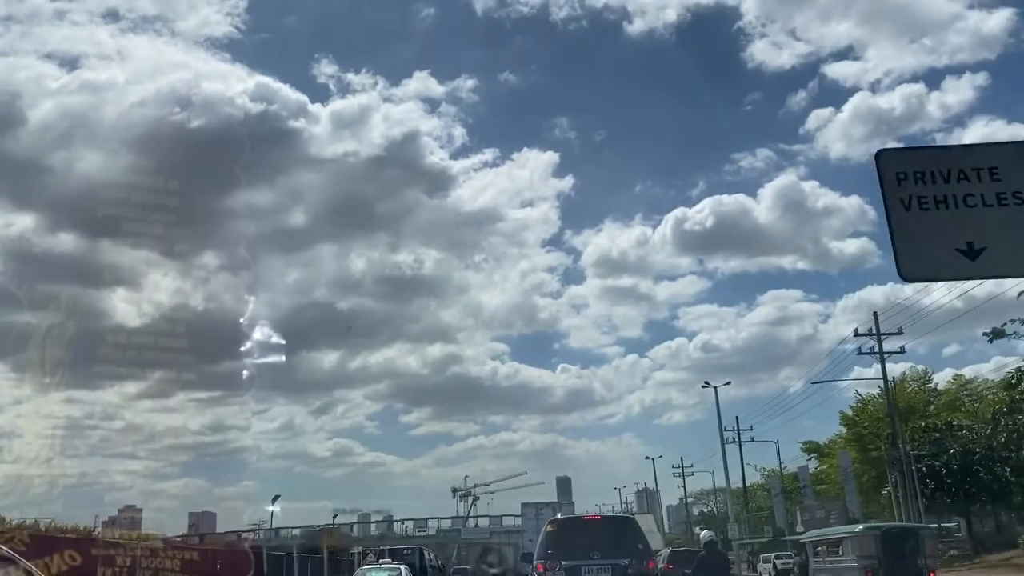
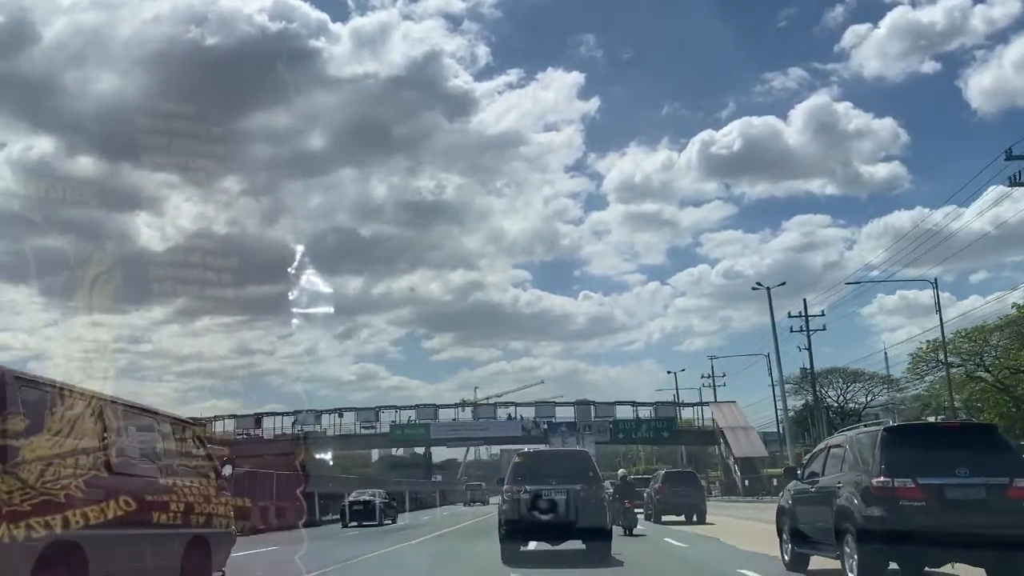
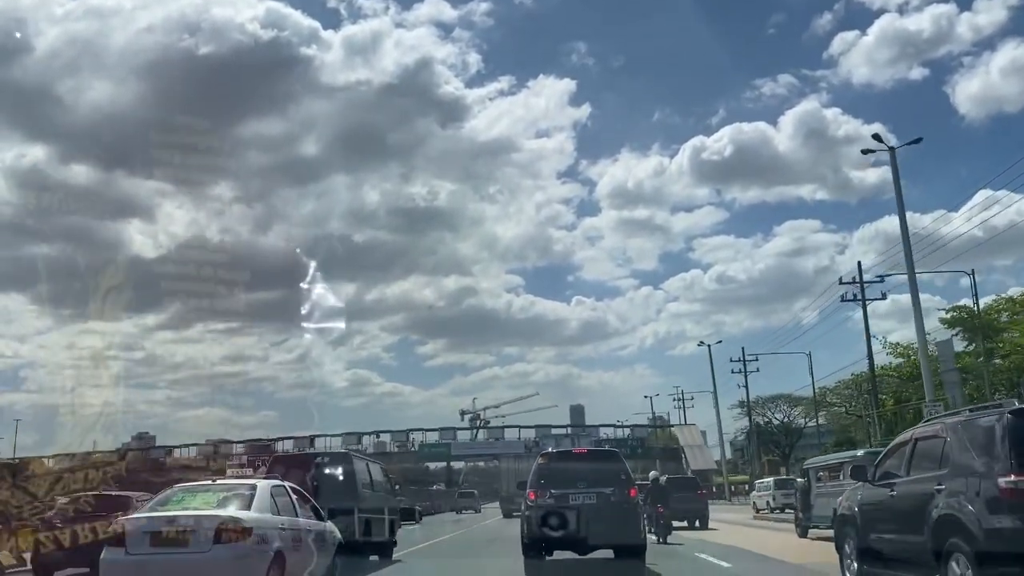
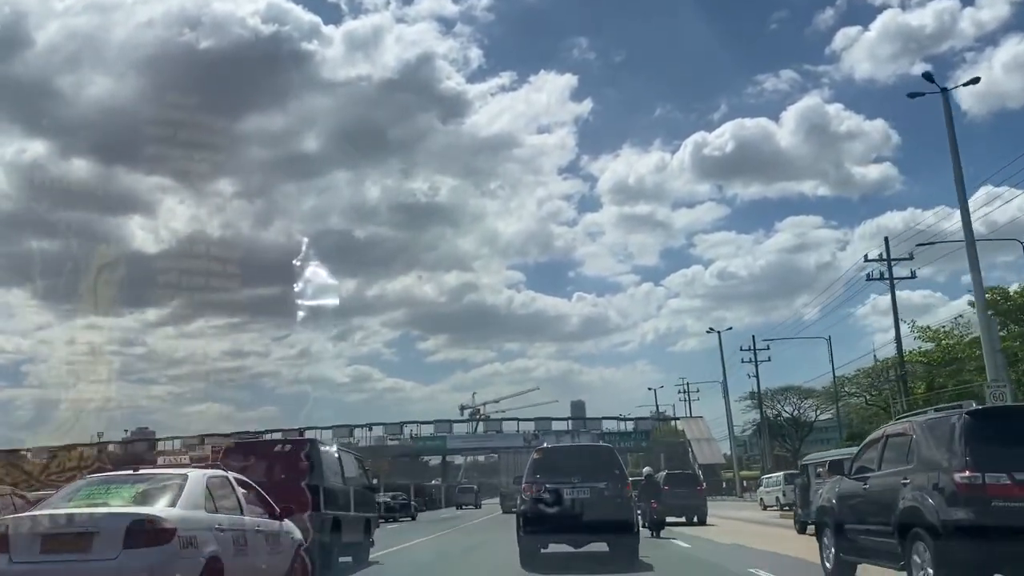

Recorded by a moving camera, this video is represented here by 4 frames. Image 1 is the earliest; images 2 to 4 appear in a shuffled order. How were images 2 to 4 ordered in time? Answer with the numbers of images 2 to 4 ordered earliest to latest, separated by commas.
3, 4, 2
